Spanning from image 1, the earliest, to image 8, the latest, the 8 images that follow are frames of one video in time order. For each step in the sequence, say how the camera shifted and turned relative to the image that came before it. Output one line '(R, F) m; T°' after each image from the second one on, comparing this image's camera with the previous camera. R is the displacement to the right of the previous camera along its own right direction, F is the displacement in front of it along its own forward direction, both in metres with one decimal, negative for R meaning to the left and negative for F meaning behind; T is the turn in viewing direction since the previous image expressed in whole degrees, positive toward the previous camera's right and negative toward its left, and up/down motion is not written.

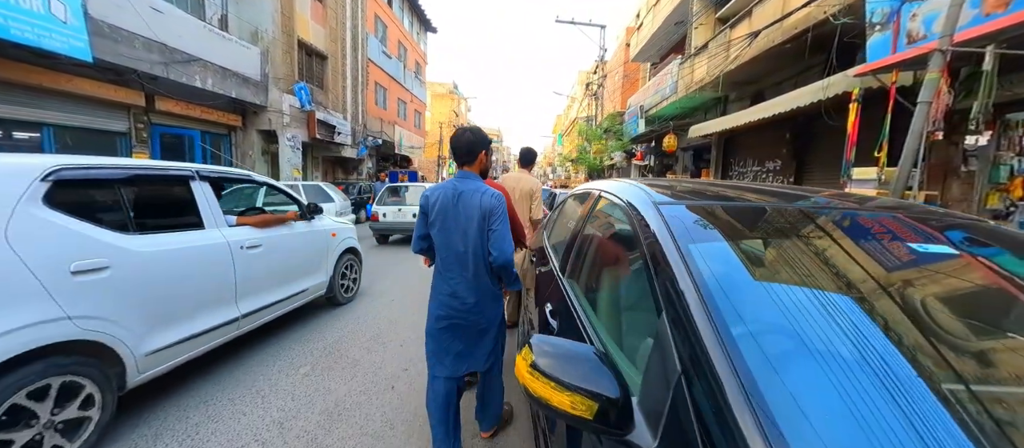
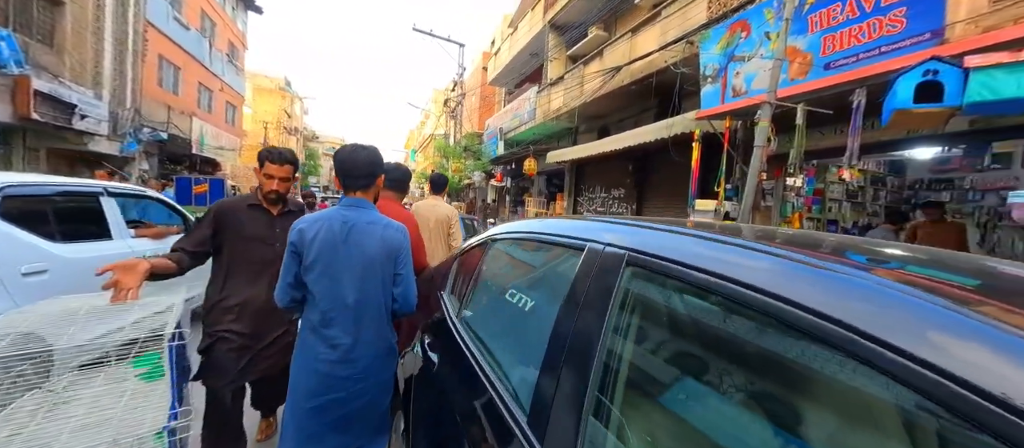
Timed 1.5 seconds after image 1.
(-0.1, +1.0) m; +23°
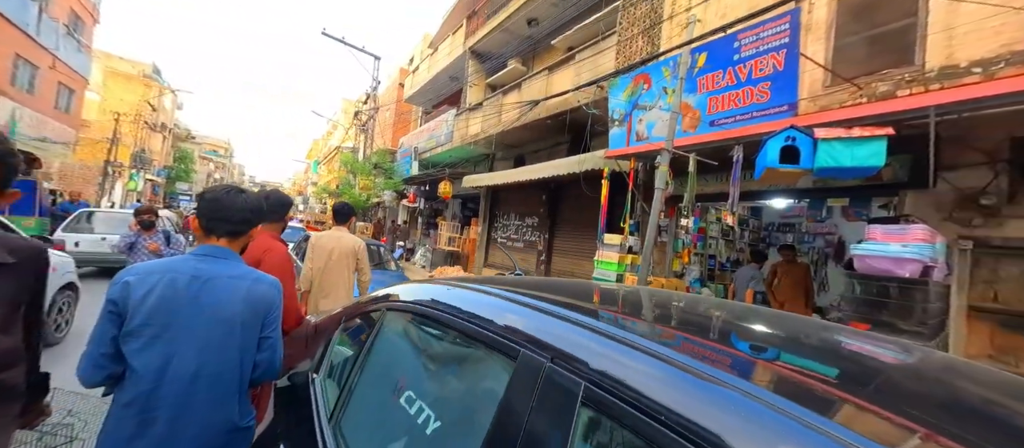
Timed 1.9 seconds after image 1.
(0.0, +0.2) m; +13°
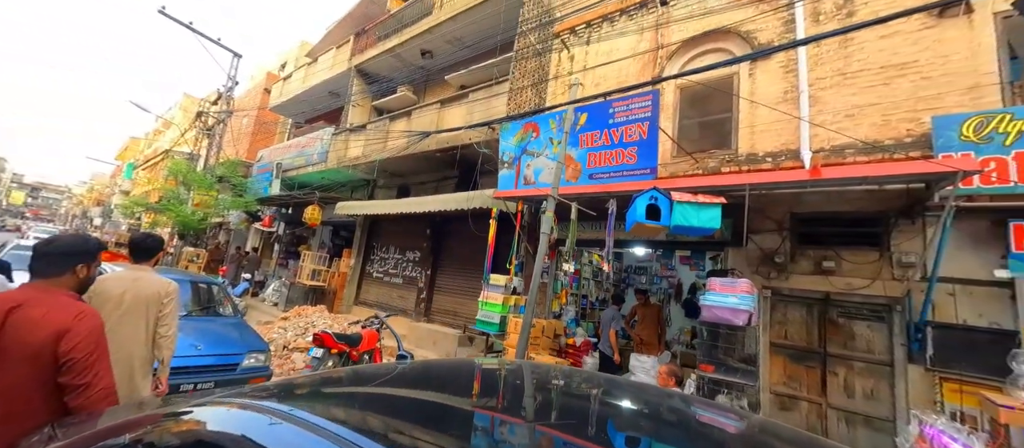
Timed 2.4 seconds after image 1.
(-0.1, +0.2) m; +18°
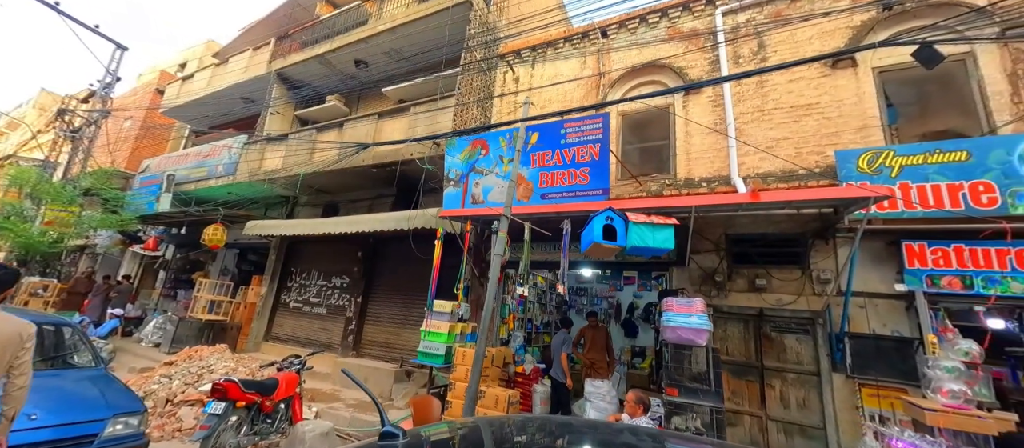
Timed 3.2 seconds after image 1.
(-0.3, +0.3) m; +11°
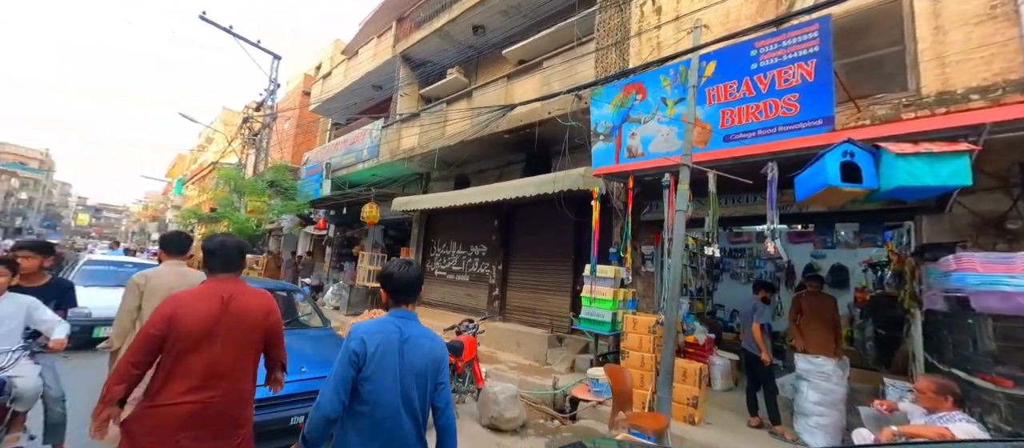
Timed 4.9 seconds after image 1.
(-0.9, +0.4) m; -15°
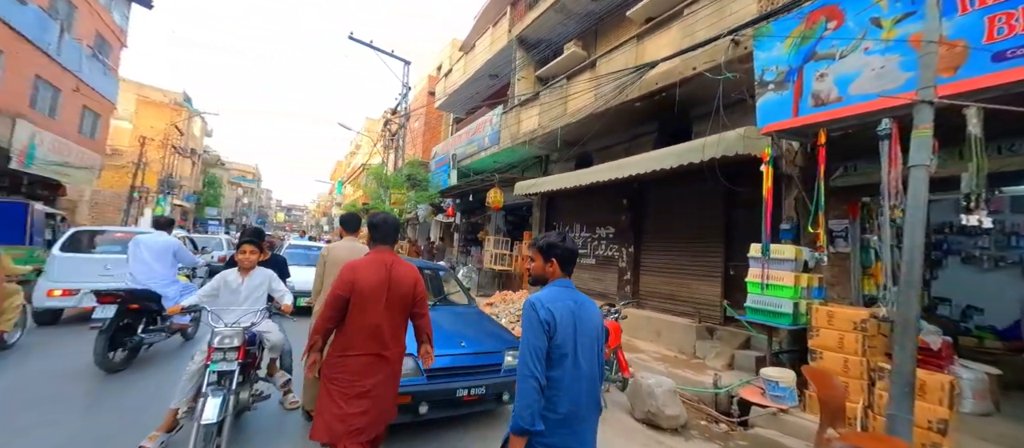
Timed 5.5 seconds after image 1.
(-0.4, +0.3) m; -17°
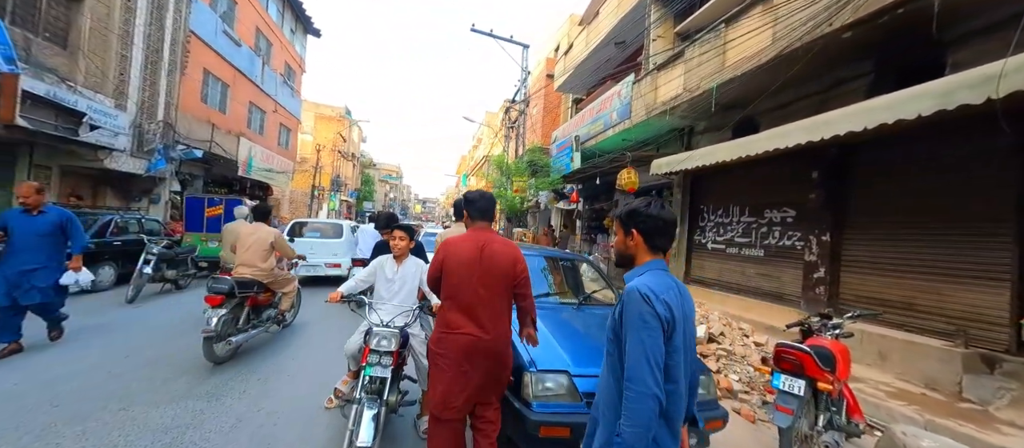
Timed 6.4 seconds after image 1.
(-0.4, +0.8) m; -18°
